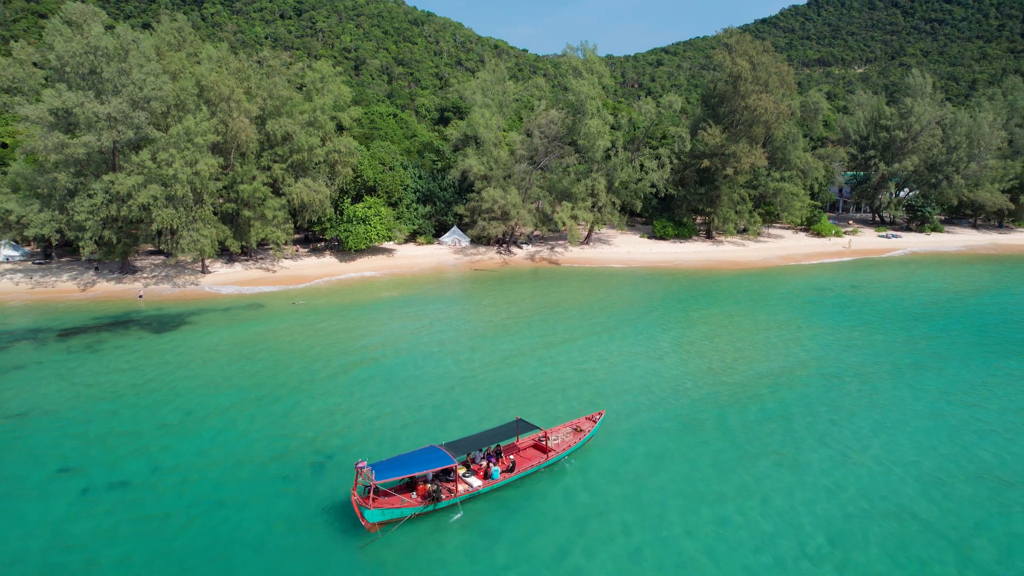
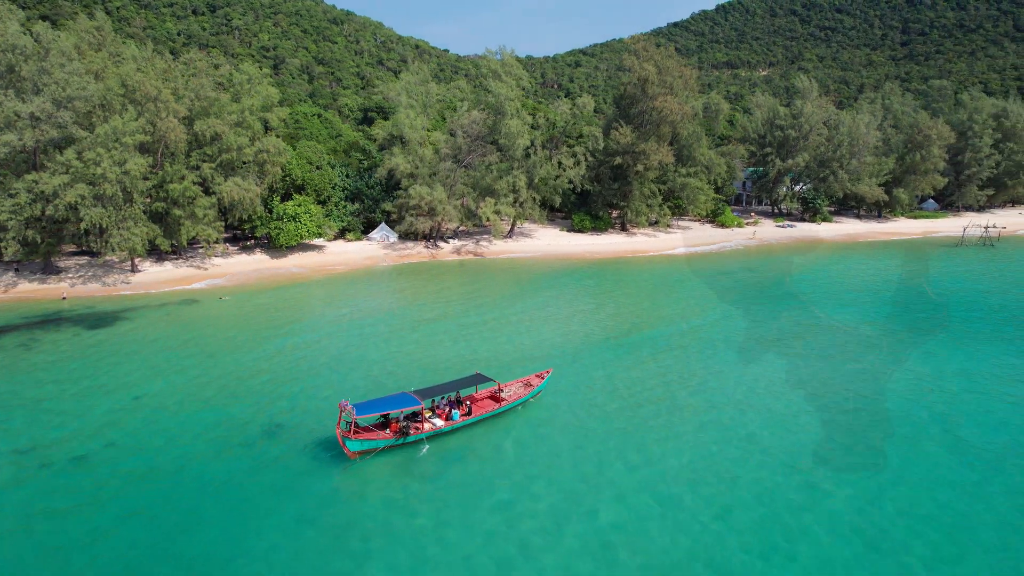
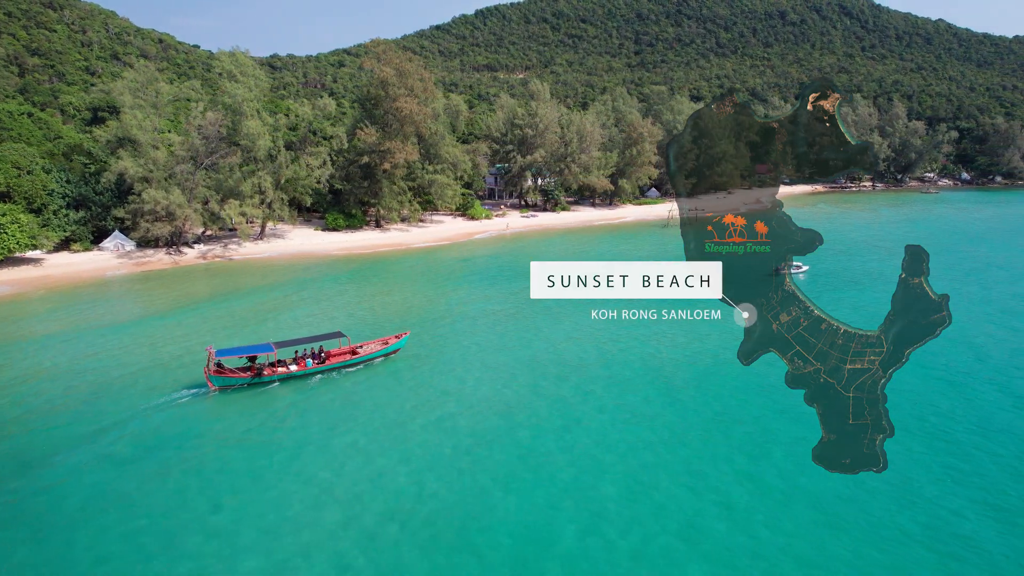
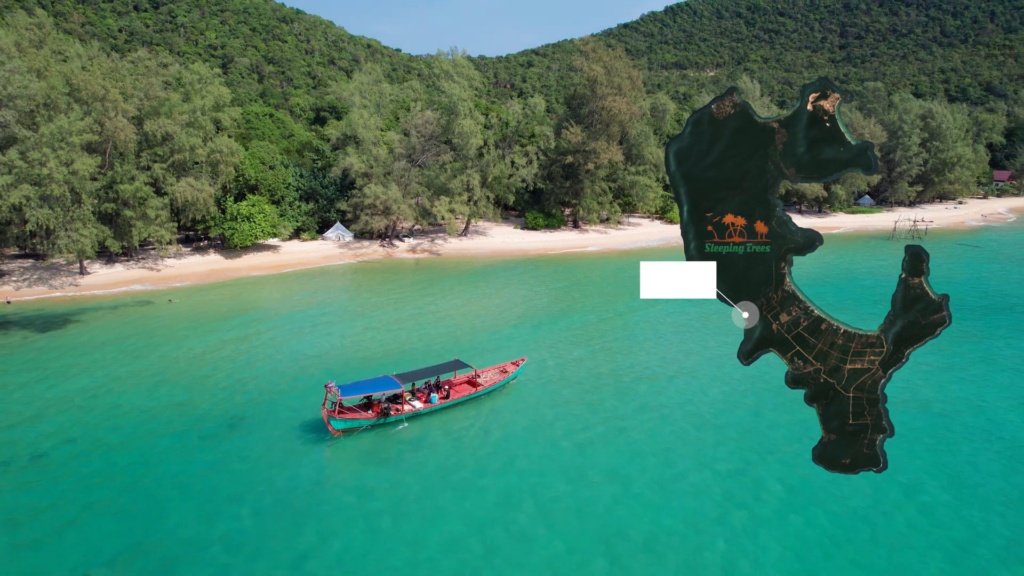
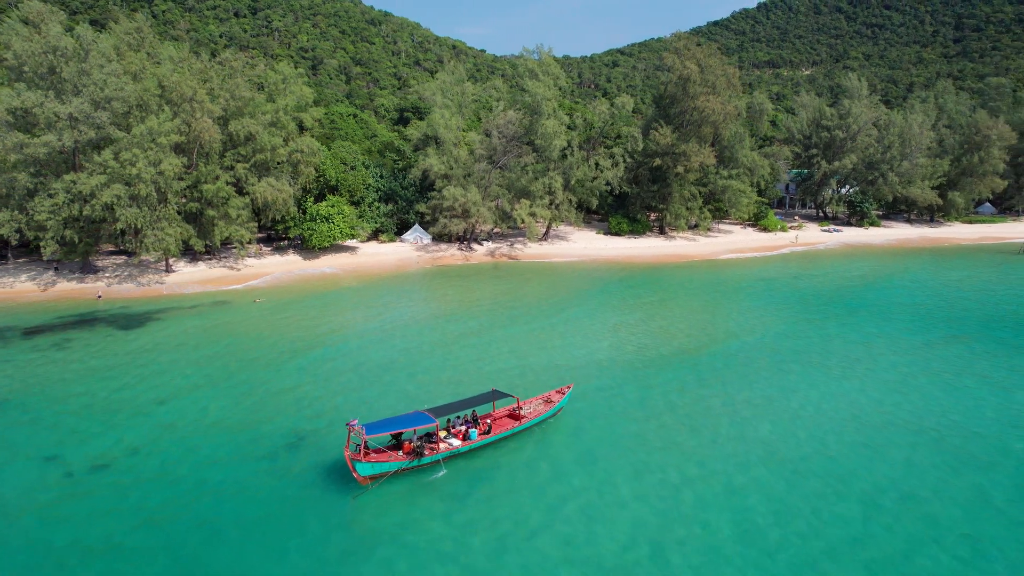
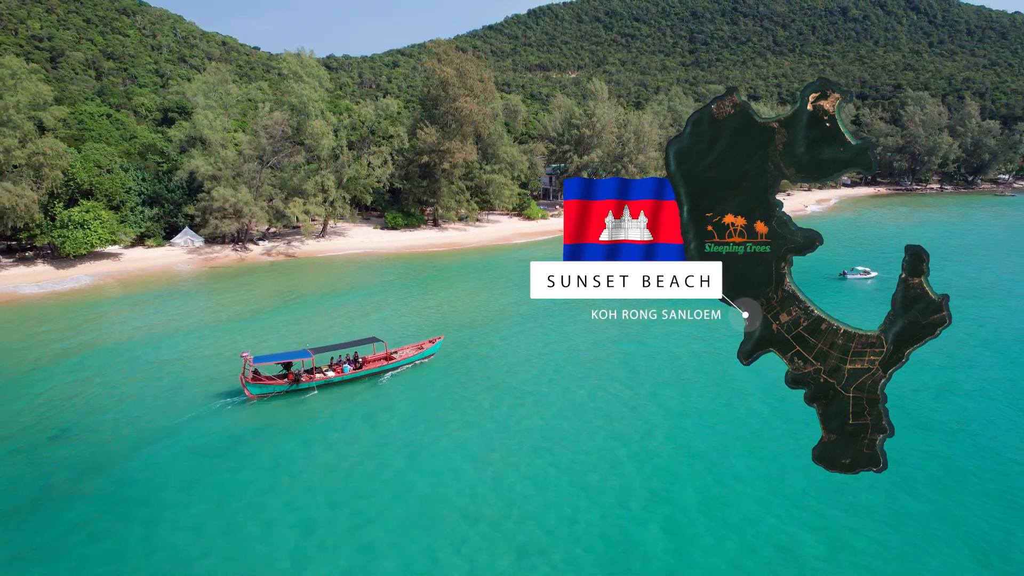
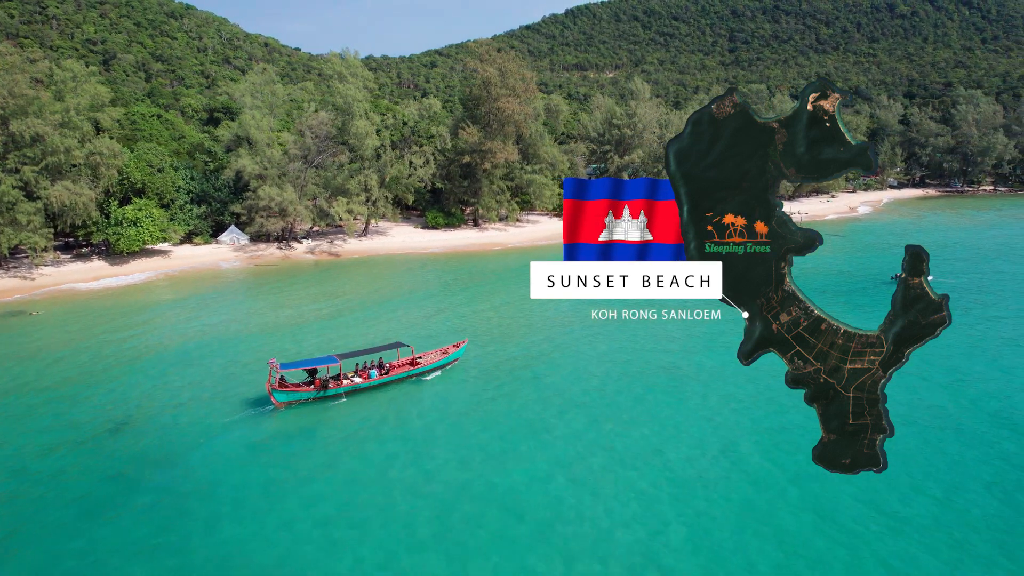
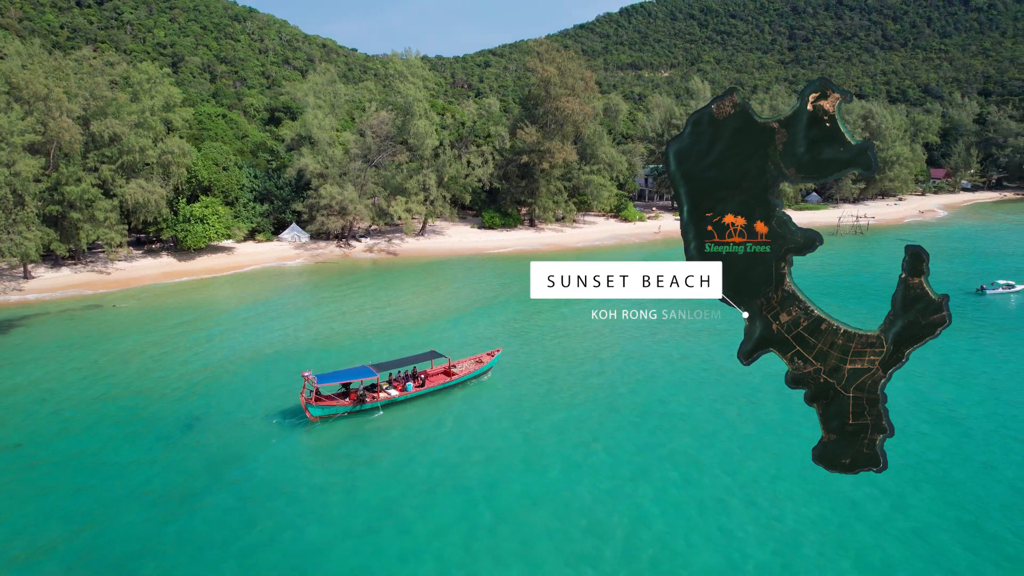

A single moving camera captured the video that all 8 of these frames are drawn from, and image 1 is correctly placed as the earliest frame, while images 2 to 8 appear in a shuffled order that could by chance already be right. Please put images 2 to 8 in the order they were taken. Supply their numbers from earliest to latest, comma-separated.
5, 2, 4, 8, 7, 6, 3
